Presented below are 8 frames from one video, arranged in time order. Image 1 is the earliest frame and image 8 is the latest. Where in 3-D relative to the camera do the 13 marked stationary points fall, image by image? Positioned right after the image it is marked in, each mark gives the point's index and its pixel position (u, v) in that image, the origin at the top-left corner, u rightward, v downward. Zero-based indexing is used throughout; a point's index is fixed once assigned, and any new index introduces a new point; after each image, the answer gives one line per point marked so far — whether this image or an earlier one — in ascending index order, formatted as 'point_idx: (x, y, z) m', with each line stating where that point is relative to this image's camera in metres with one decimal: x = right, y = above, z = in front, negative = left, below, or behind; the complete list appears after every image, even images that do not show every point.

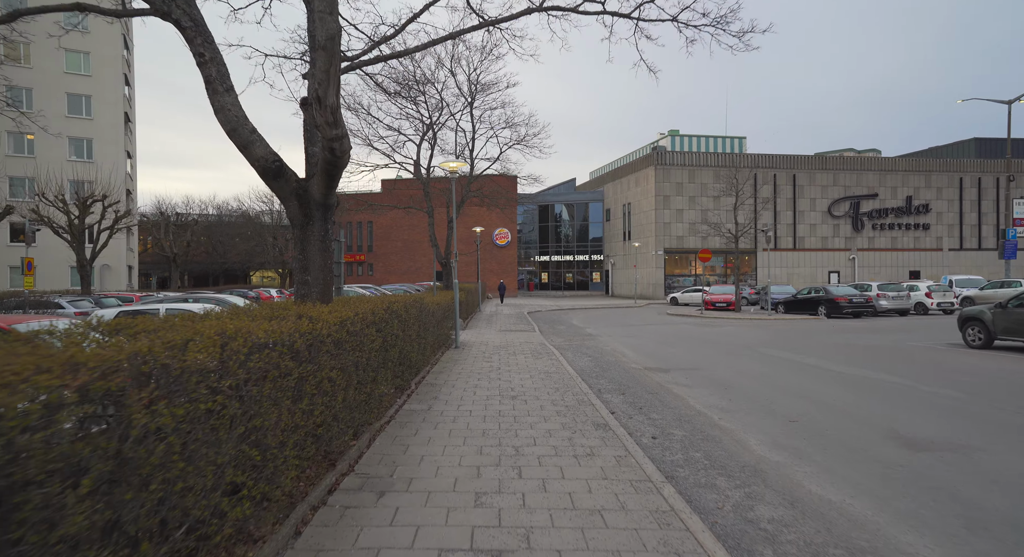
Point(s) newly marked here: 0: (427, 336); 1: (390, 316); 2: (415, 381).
0: (-1.5, -1.0, +9.7) m
1: (-1.5, -0.4, +6.7) m
2: (-1.5, -1.6, +8.3) m
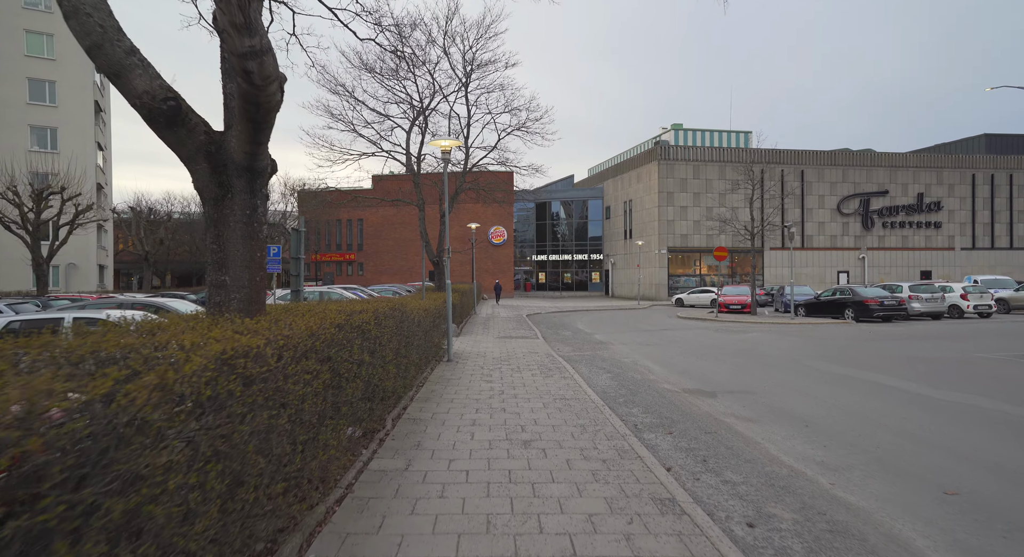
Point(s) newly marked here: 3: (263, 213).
0: (-1.4, -1.1, +7.6) m
1: (-1.4, -0.4, +4.6) m
2: (-1.4, -1.6, +6.2) m
3: (-2.1, +0.6, +4.6) m
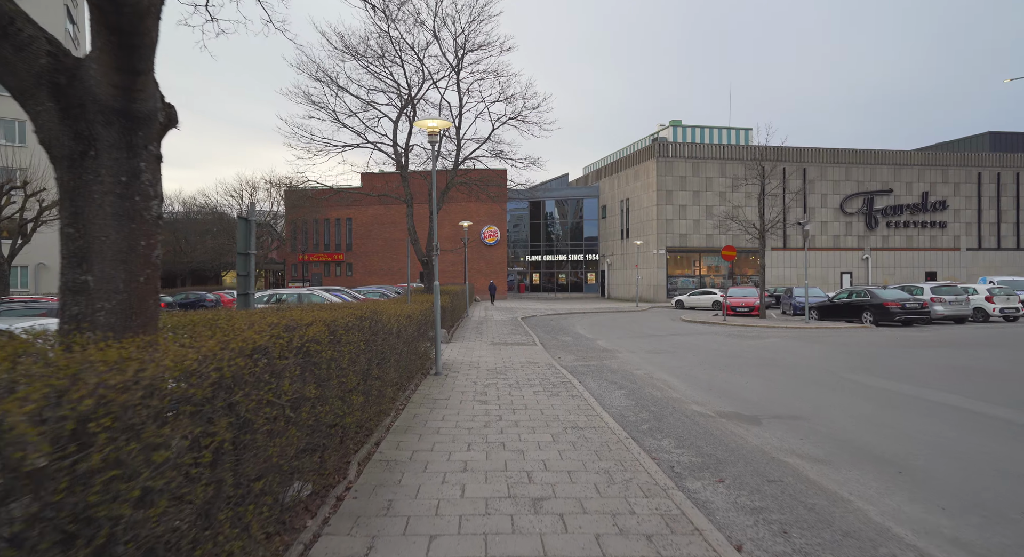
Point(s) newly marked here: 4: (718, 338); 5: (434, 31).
0: (-1.4, -1.1, +6.1) m
1: (-1.3, -0.4, +3.1) m
2: (-1.4, -1.6, +4.7) m
3: (-2.1, +0.6, +3.1) m
4: (+6.3, -1.8, +16.5) m
5: (-2.7, +8.5, +18.5) m
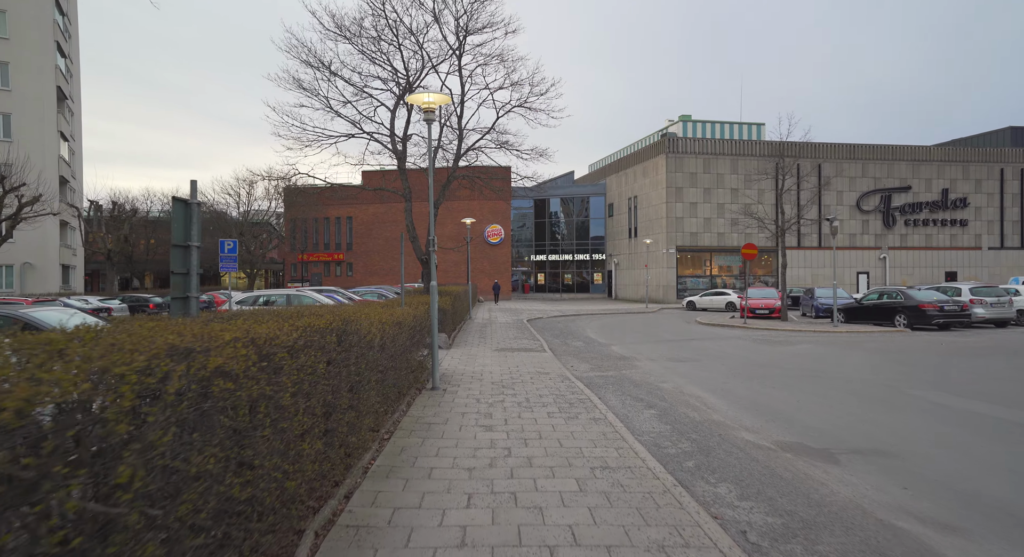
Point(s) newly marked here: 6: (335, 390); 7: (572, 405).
0: (-1.3, -1.1, +4.7) m
1: (-1.2, -0.4, +1.8) m
2: (-1.3, -1.6, +3.3) m
3: (-2.0, +0.6, +1.8) m
4: (+6.5, -1.8, +15.1) m
5: (-2.5, +8.5, +17.2) m
6: (-1.3, -0.8, +4.1) m
7: (+0.8, -1.8, +7.5) m
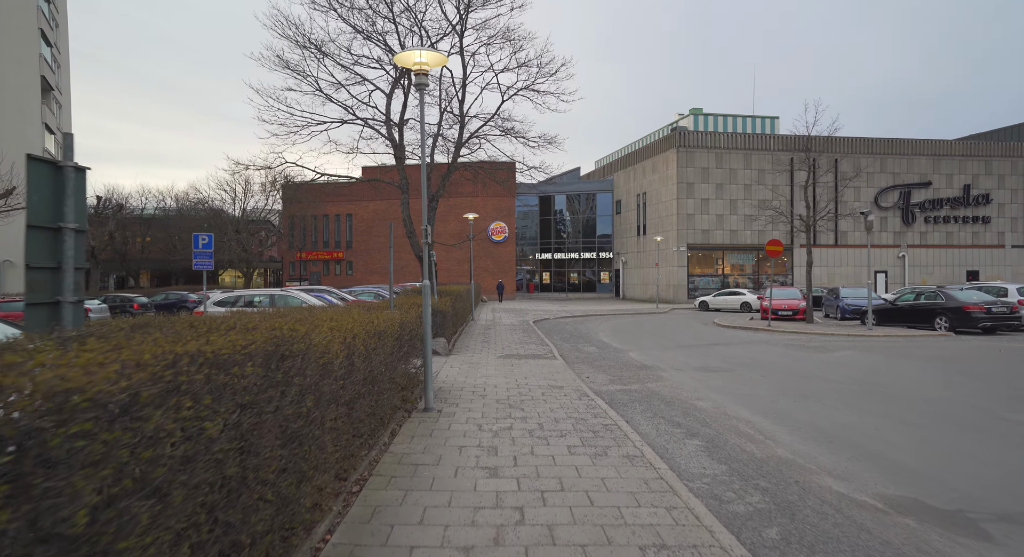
0: (-1.2, -1.0, +3.3) m
1: (-1.2, -0.4, +0.3) m
2: (-1.2, -1.6, +1.9) m
3: (-1.9, +0.6, +0.3) m
4: (+6.6, -1.8, +13.6) m
5: (-2.3, +8.5, +15.7) m
6: (-1.2, -0.8, +2.6) m
7: (+0.9, -1.7, +6.0) m
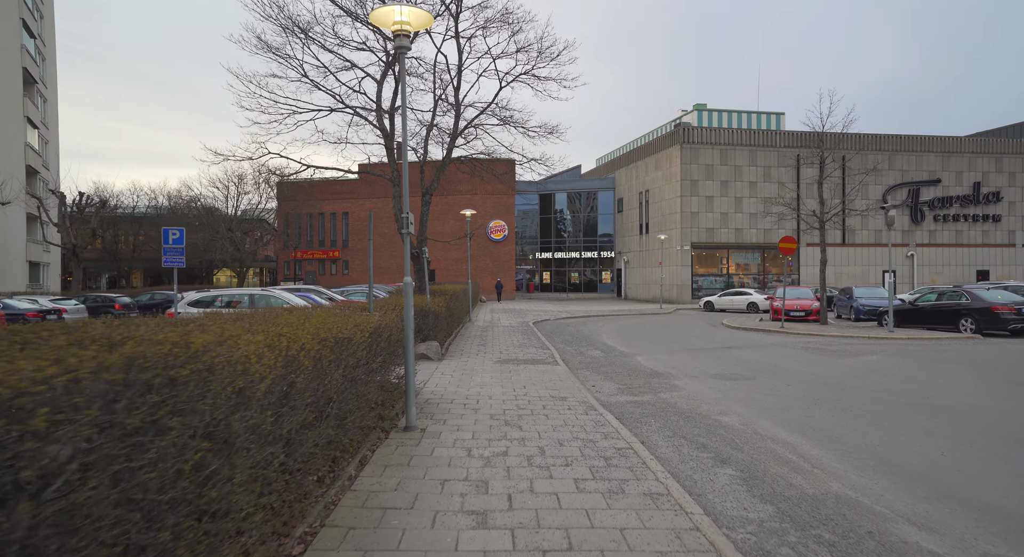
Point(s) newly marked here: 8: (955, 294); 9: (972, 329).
0: (-1.3, -1.0, +2.2) m
1: (-1.2, -0.4, -0.8) m
2: (-1.2, -1.6, +0.8) m
3: (-2.0, +0.6, -0.7) m
4: (+6.6, -1.8, +12.5) m
5: (-2.3, +8.6, +14.7) m
6: (-1.3, -0.8, +1.5) m
7: (+0.9, -1.7, +5.0) m
8: (+13.7, -0.5, +16.8) m
9: (+13.6, -1.5, +15.9) m
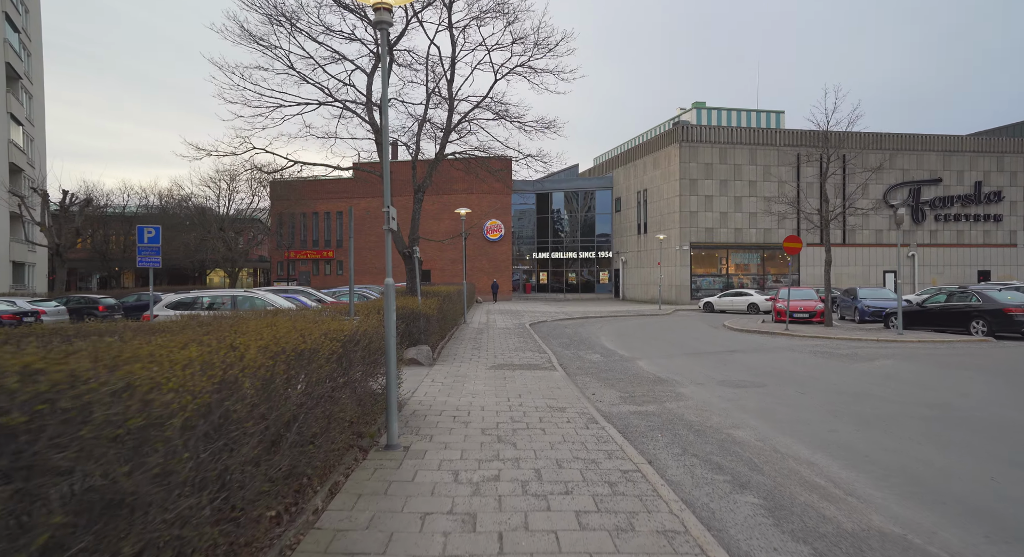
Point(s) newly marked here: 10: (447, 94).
0: (-1.3, -1.0, +1.6) m
1: (-1.2, -0.4, -1.4) m
2: (-1.3, -1.6, +0.2) m
3: (-2.0, +0.6, -1.4) m
4: (+6.5, -1.8, +12.0) m
5: (-2.5, +8.5, +14.1) m
6: (-1.3, -0.8, +0.9) m
7: (+0.8, -1.7, +4.4) m
8: (+13.6, -0.5, +16.2) m
9: (+13.5, -1.5, +15.4) m
10: (-1.8, +5.3, +15.3) m
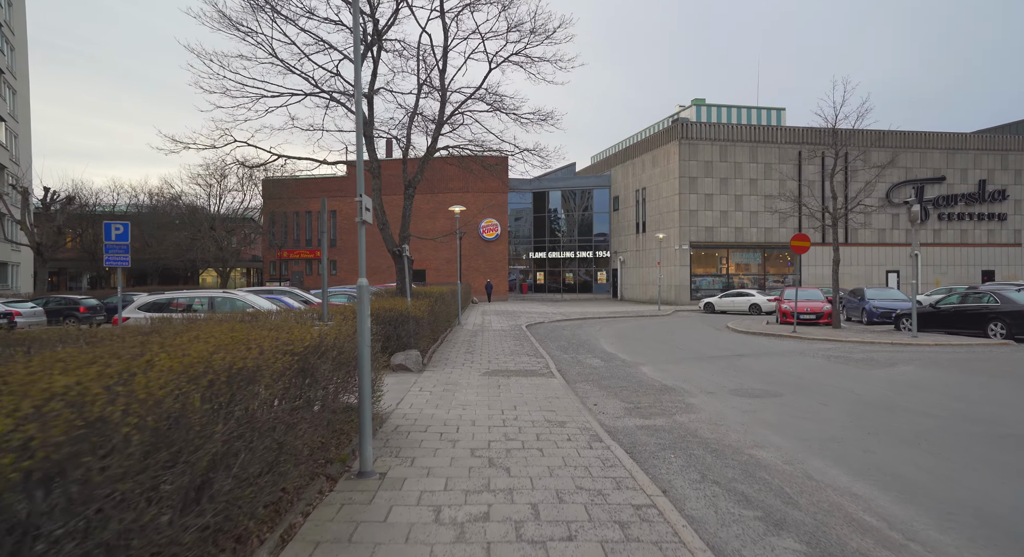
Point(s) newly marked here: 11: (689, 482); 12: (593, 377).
0: (-1.4, -1.0, +0.8) m
1: (-1.3, -0.4, -2.1) m
2: (-1.3, -1.6, -0.5) m
3: (-2.0, +0.6, -2.1) m
4: (+6.4, -1.8, +11.2) m
5: (-2.6, +8.5, +13.3) m
6: (-1.3, -0.8, +0.2) m
7: (+0.8, -1.7, +3.6) m
8: (+13.5, -0.5, +15.5) m
9: (+13.3, -1.5, +14.7) m
10: (-2.0, +5.3, +14.6) m
11: (+1.6, -1.8, +4.9) m
12: (+1.5, -1.9, +10.3) m
